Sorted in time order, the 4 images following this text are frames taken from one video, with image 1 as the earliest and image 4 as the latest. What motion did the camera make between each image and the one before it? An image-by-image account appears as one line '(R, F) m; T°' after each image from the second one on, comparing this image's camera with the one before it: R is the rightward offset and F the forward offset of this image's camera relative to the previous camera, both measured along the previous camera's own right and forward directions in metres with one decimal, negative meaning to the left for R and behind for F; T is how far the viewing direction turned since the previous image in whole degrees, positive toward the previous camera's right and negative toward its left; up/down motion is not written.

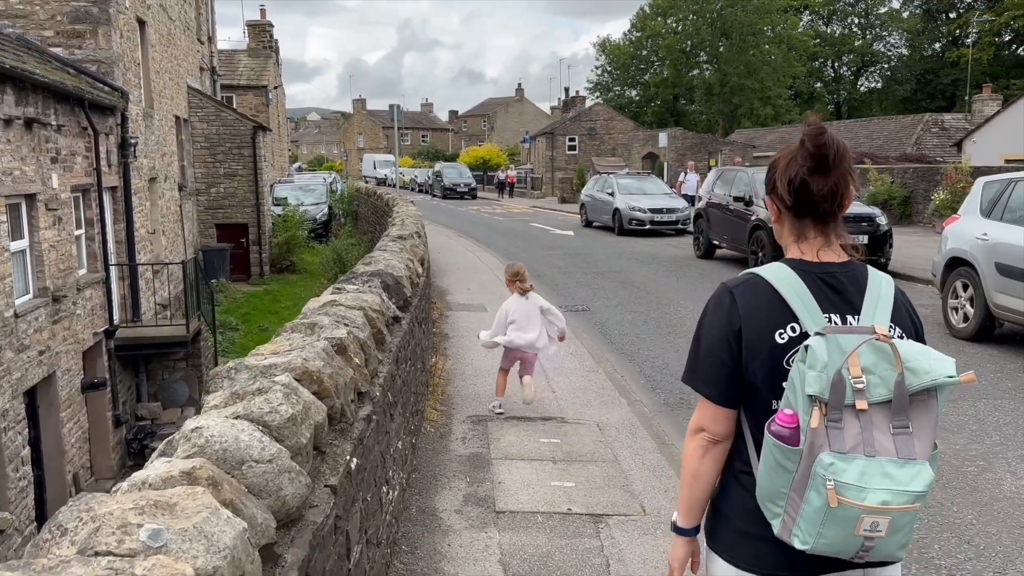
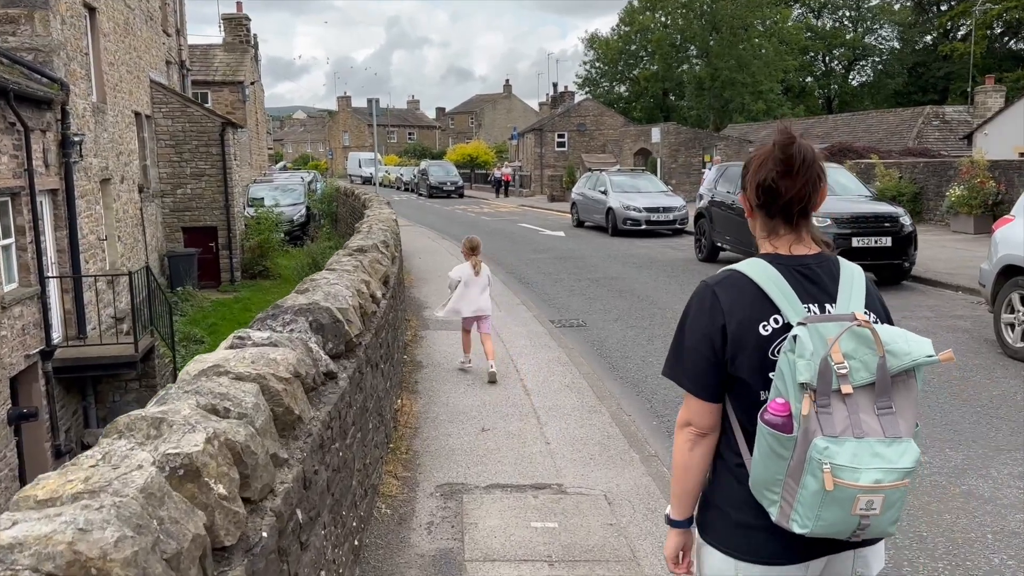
(0.0, +1.2) m; +1°
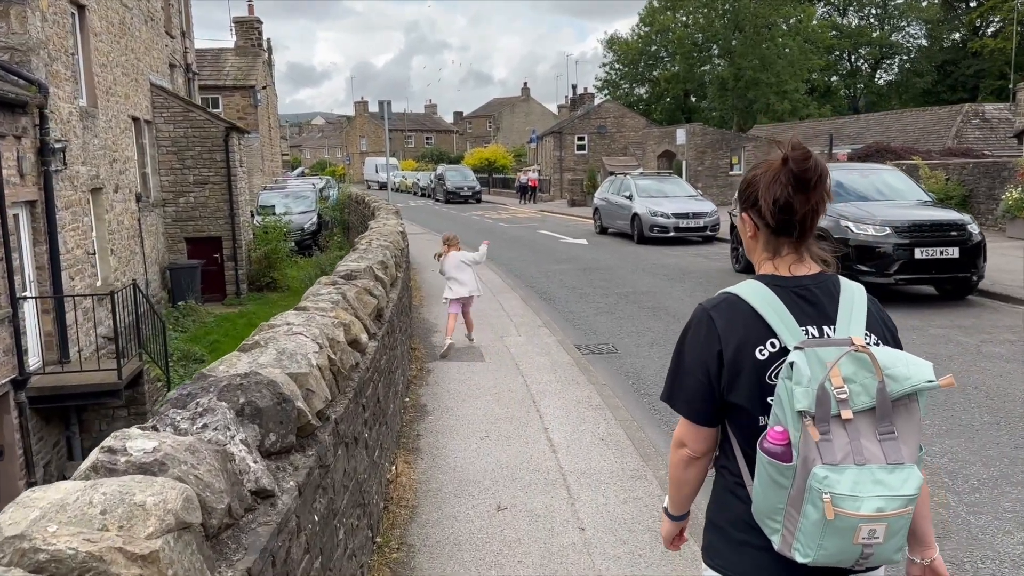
(0.0, +1.1) m; -1°
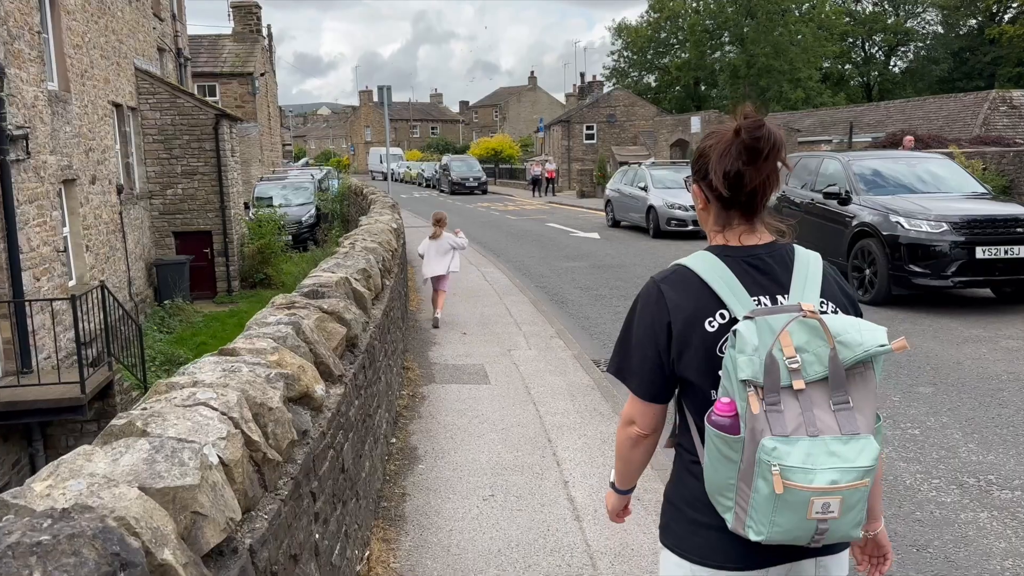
(0.0, +1.1) m; 0°
